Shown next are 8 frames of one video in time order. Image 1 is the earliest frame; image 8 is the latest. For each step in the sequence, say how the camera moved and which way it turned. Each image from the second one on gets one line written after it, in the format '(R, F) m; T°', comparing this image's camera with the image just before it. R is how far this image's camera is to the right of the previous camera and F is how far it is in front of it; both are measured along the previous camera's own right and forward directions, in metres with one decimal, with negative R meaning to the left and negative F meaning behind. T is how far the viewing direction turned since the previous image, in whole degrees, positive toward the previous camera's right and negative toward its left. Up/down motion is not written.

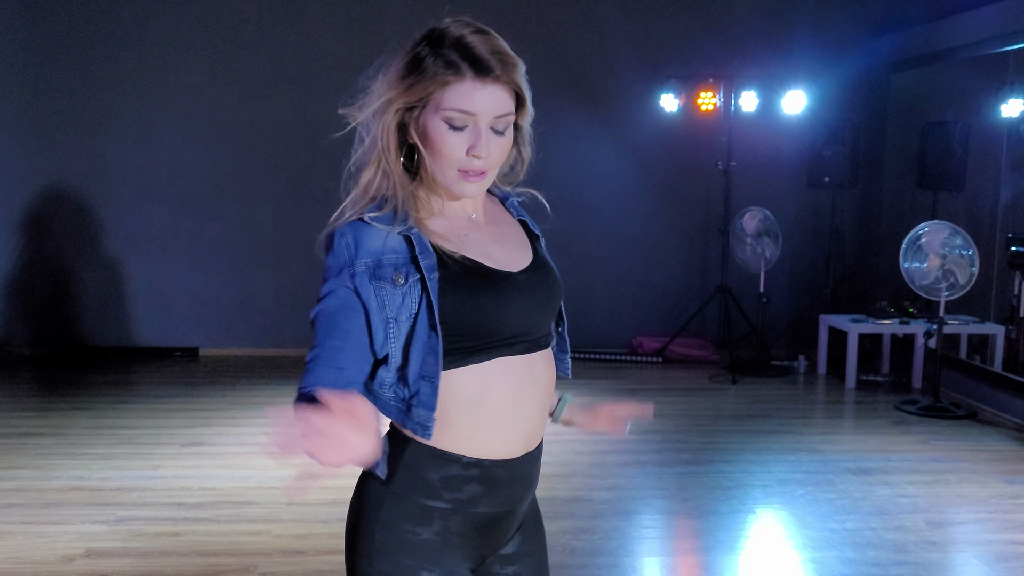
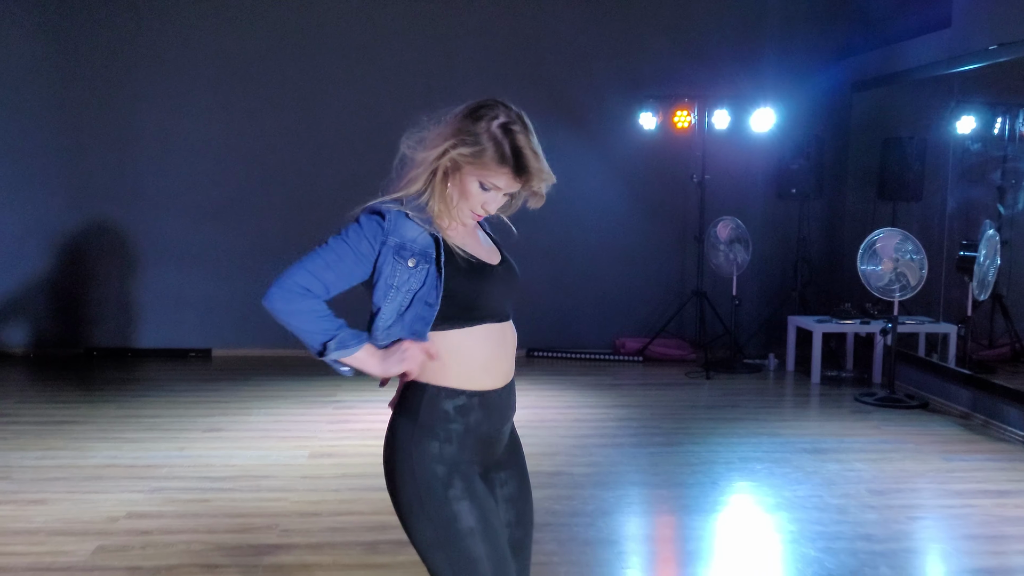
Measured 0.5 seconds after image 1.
(0.0, -0.5) m; 0°
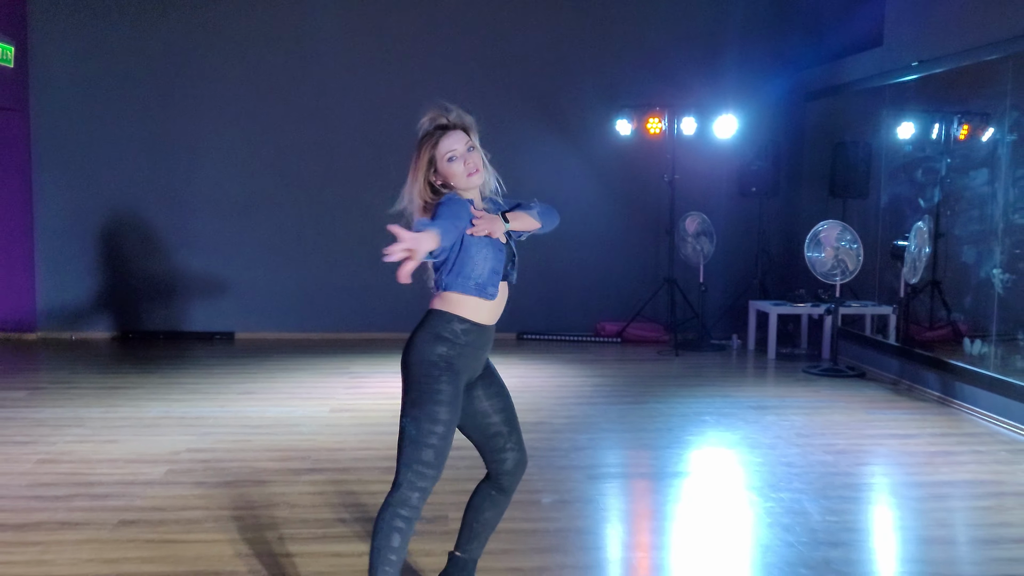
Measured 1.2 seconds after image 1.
(0.0, -0.8) m; 0°
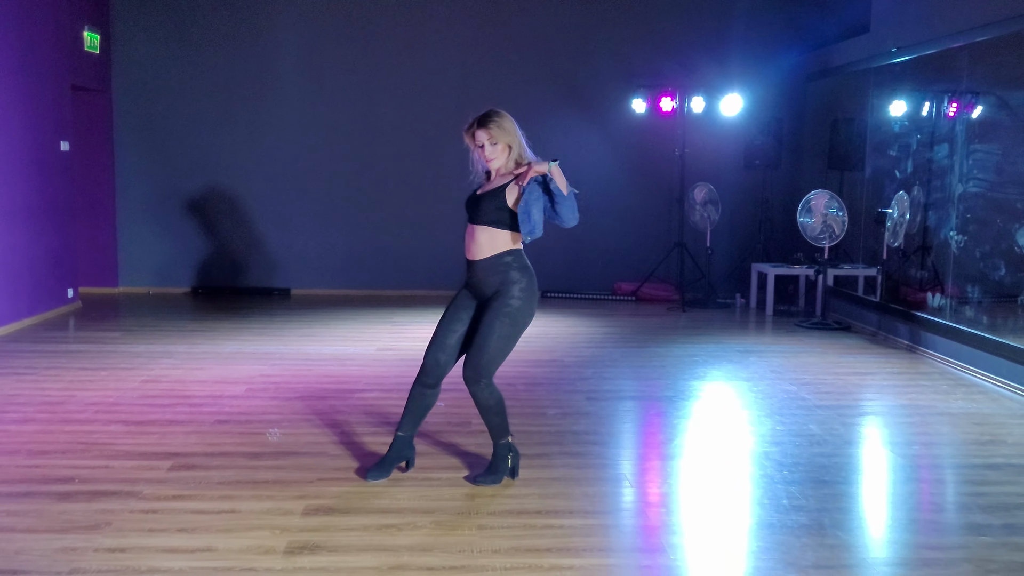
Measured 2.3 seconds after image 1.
(+0.1, -0.9) m; -3°
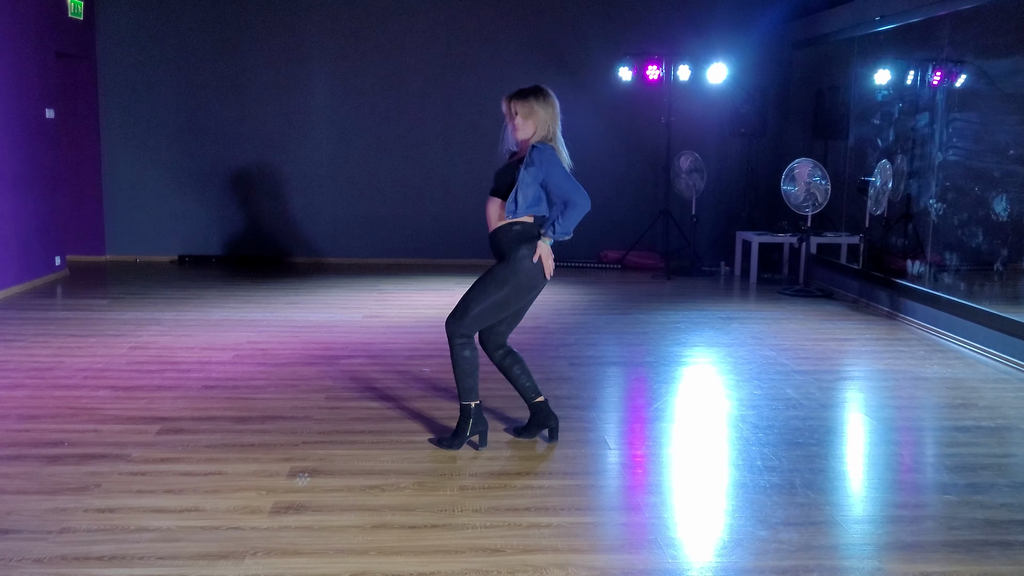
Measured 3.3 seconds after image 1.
(0.0, -0.1) m; +1°
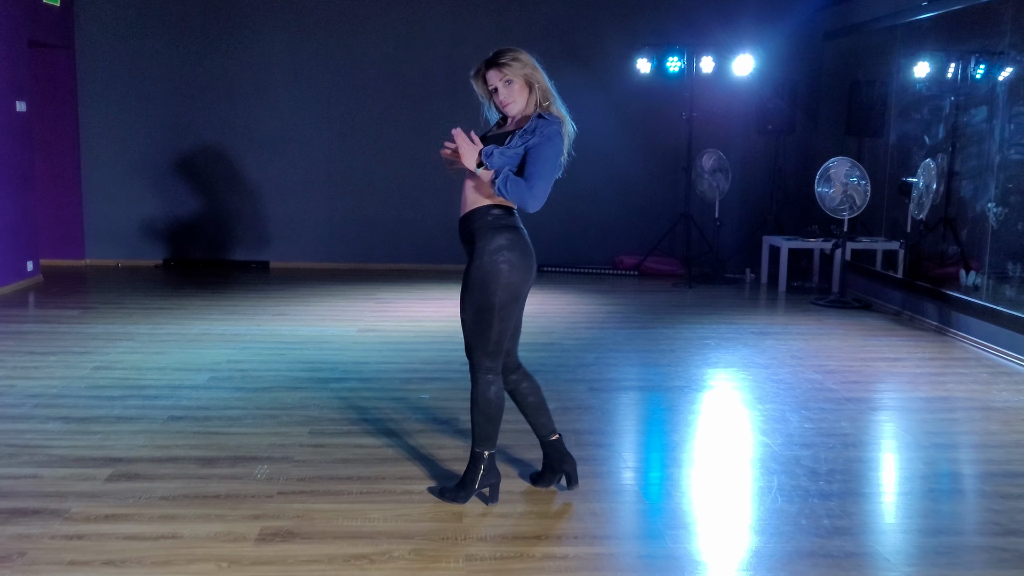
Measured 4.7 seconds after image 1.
(0.0, +0.6) m; 0°
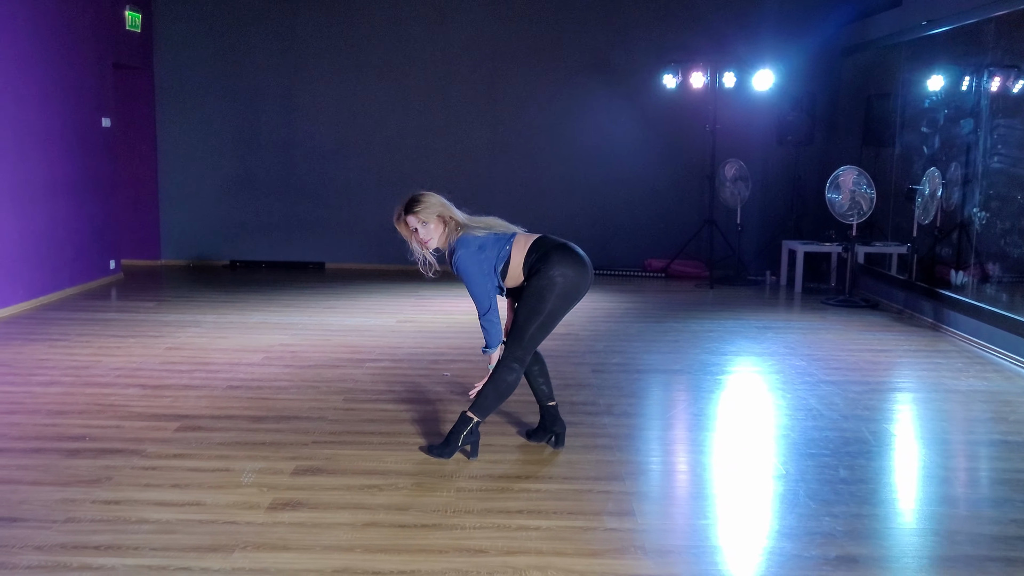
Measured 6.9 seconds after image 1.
(+0.3, -0.6) m; -4°
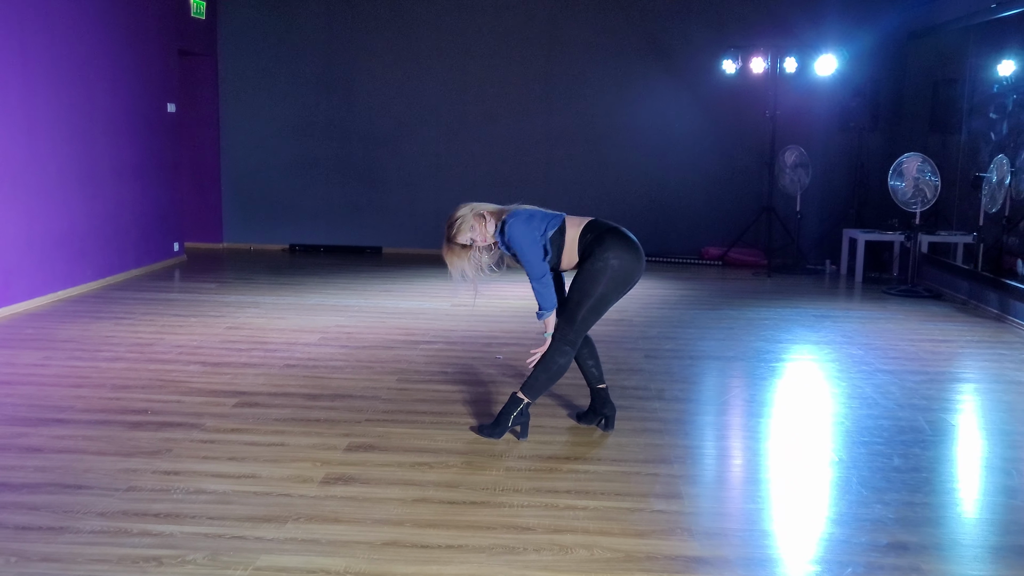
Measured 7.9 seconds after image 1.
(0.0, 0.0) m; -4°
